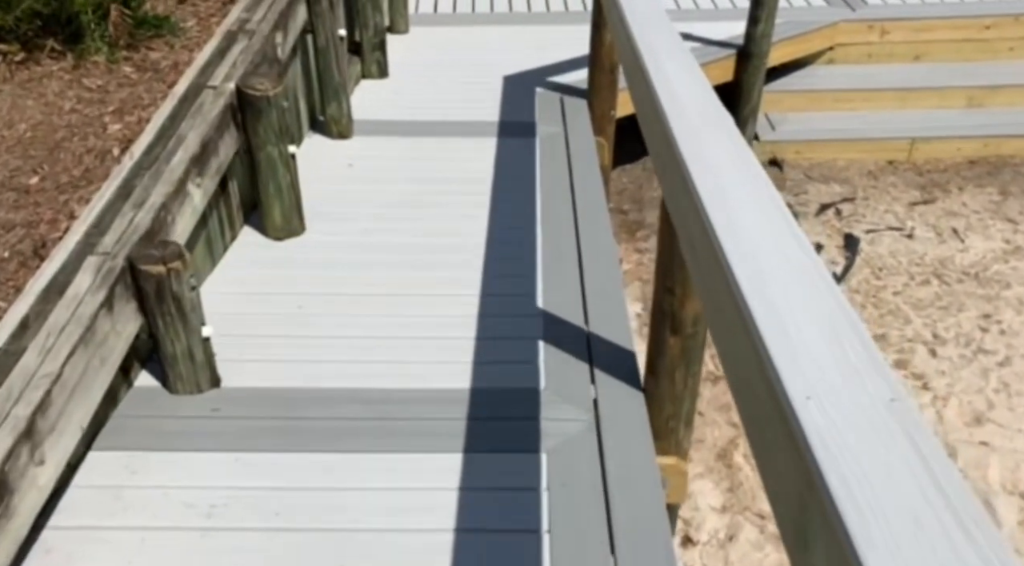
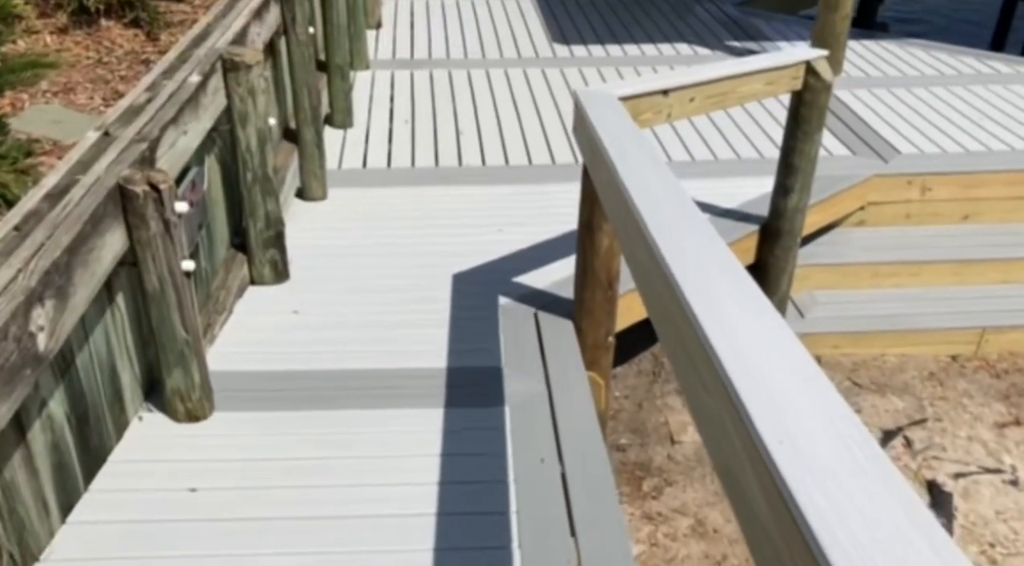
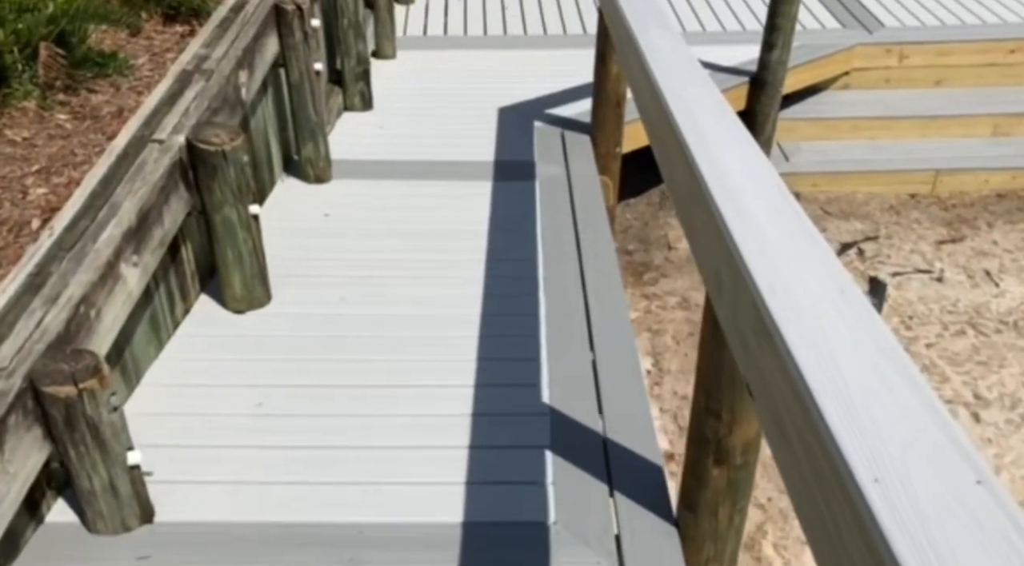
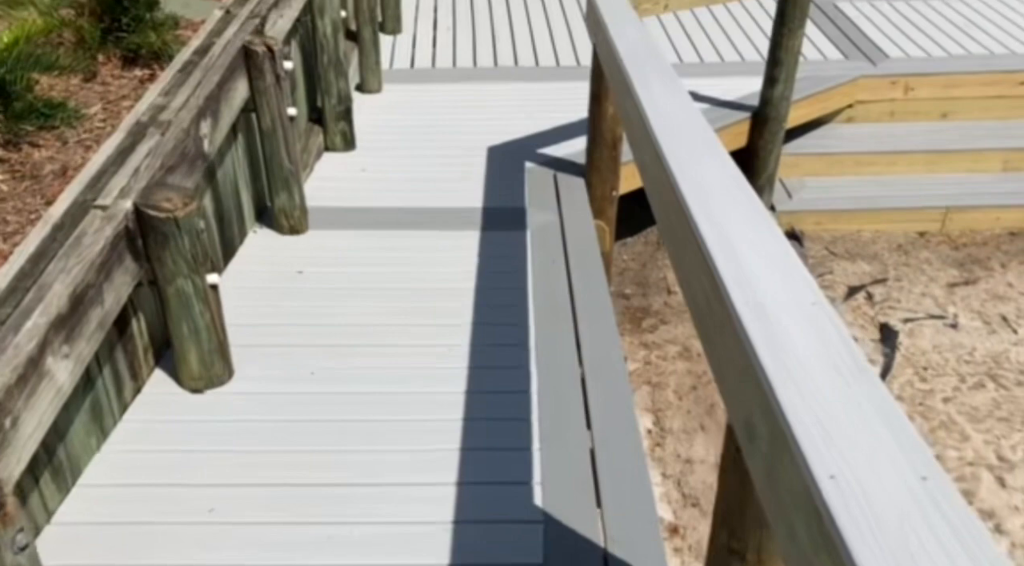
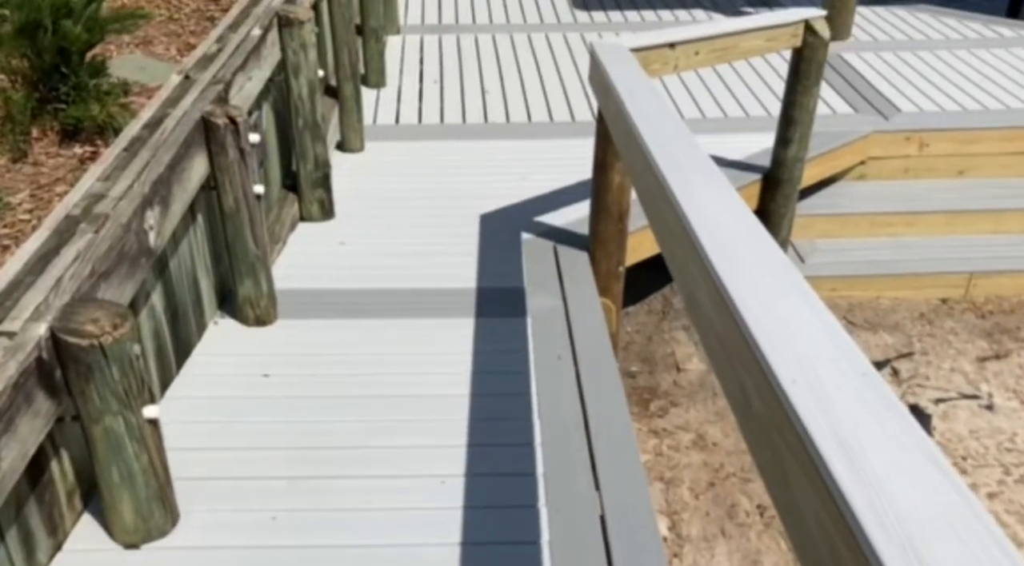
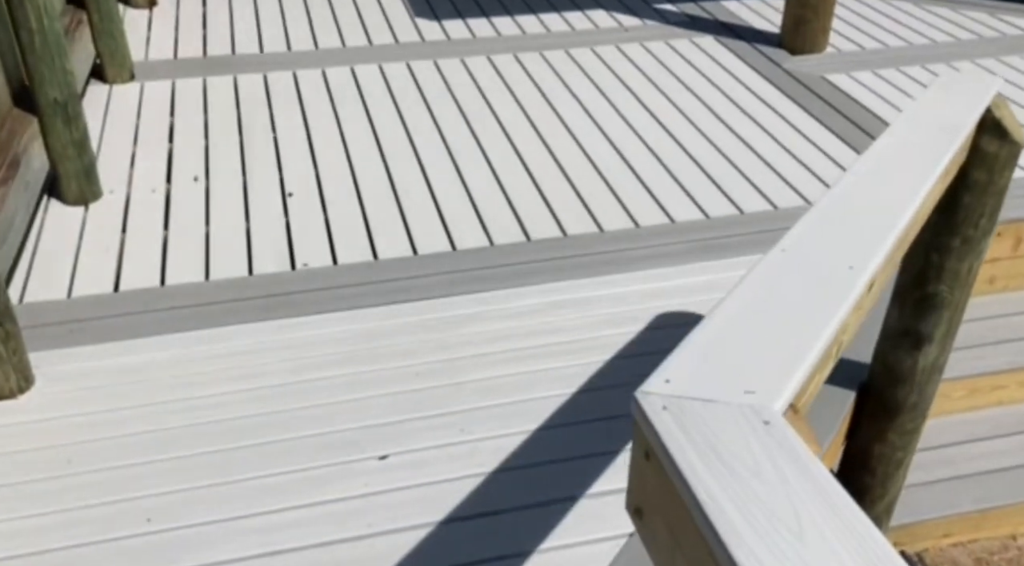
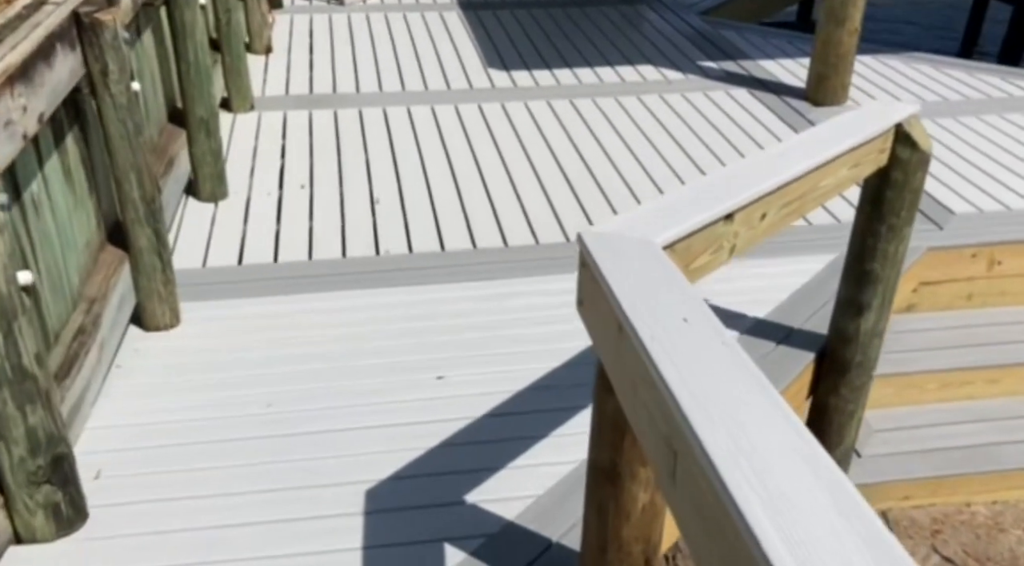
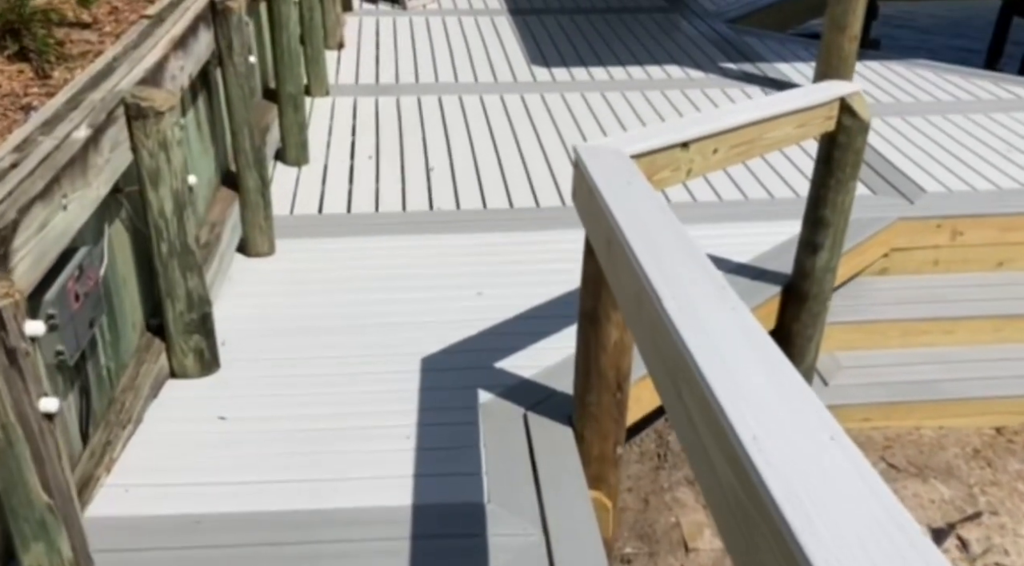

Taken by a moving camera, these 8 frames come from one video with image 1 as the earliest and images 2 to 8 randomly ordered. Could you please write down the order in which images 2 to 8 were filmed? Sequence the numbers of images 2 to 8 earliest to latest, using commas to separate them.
3, 4, 5, 2, 8, 7, 6
